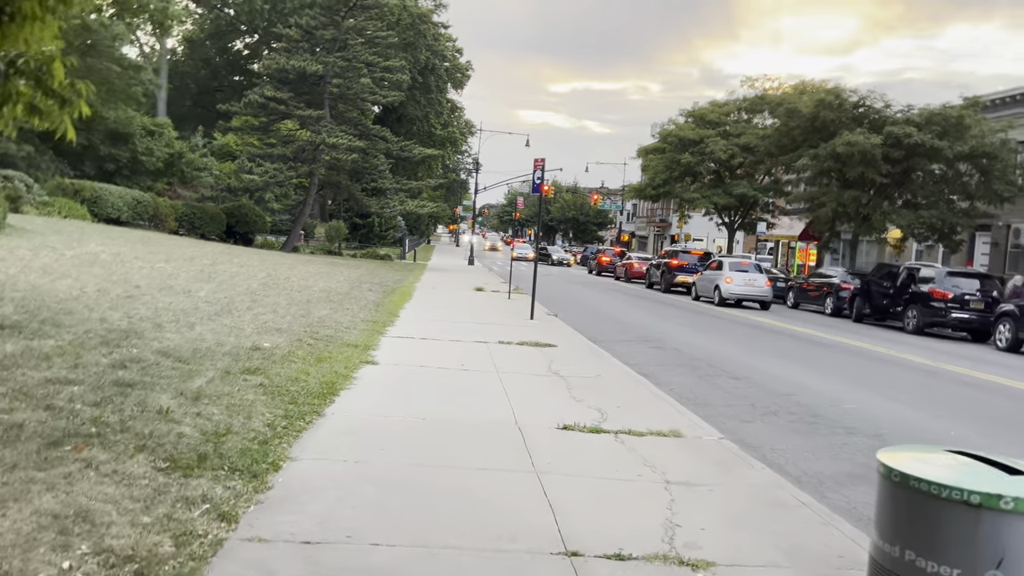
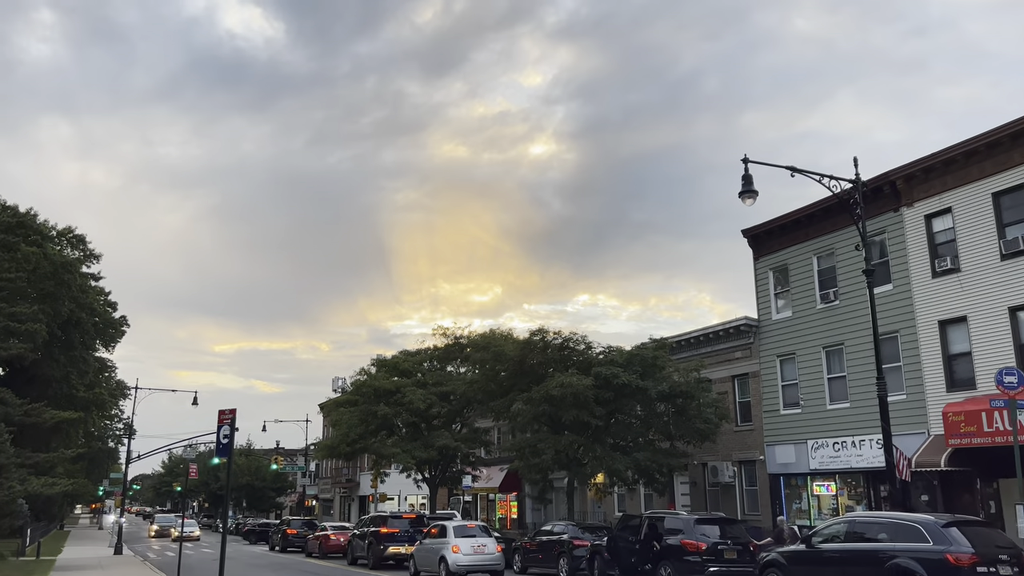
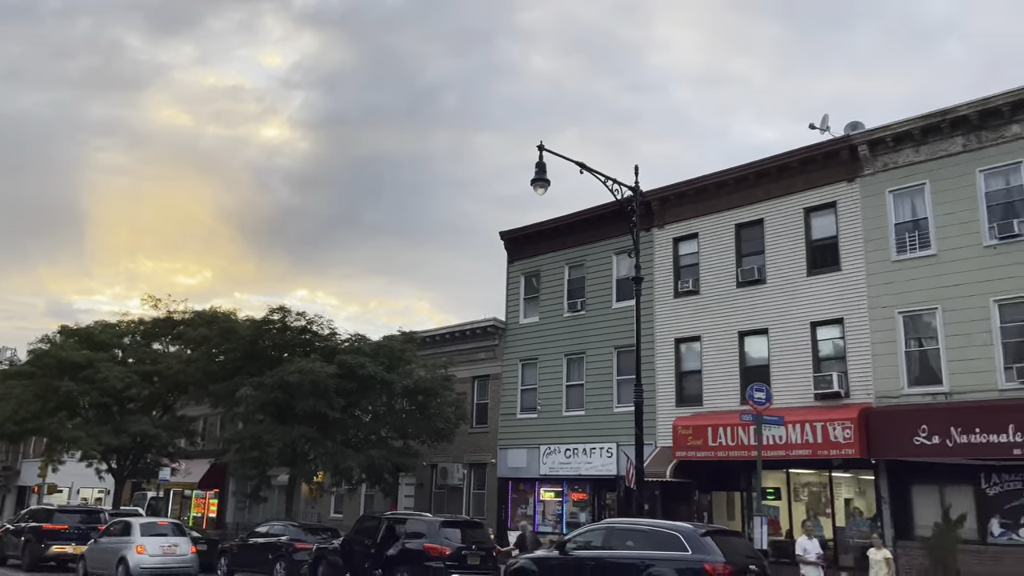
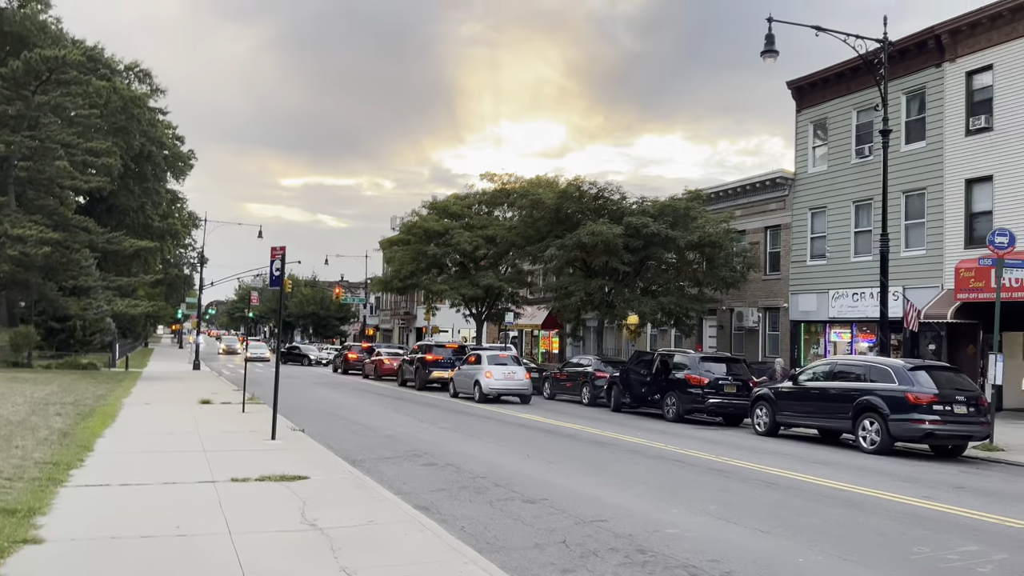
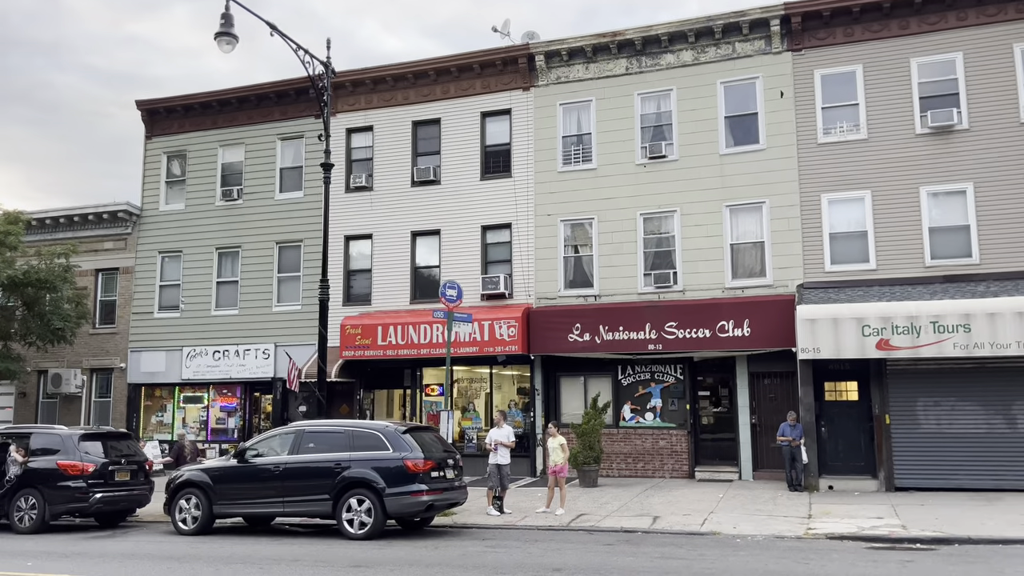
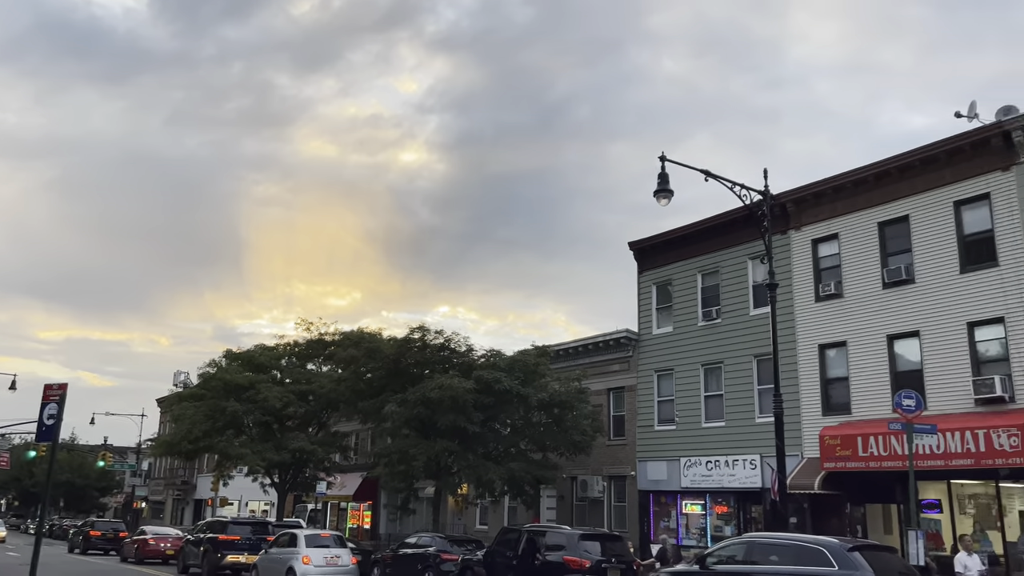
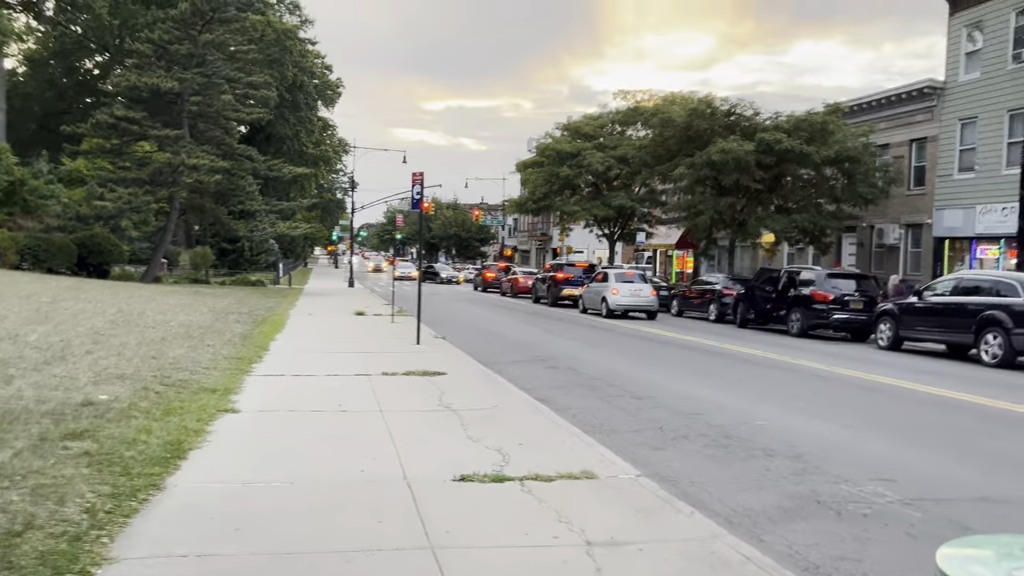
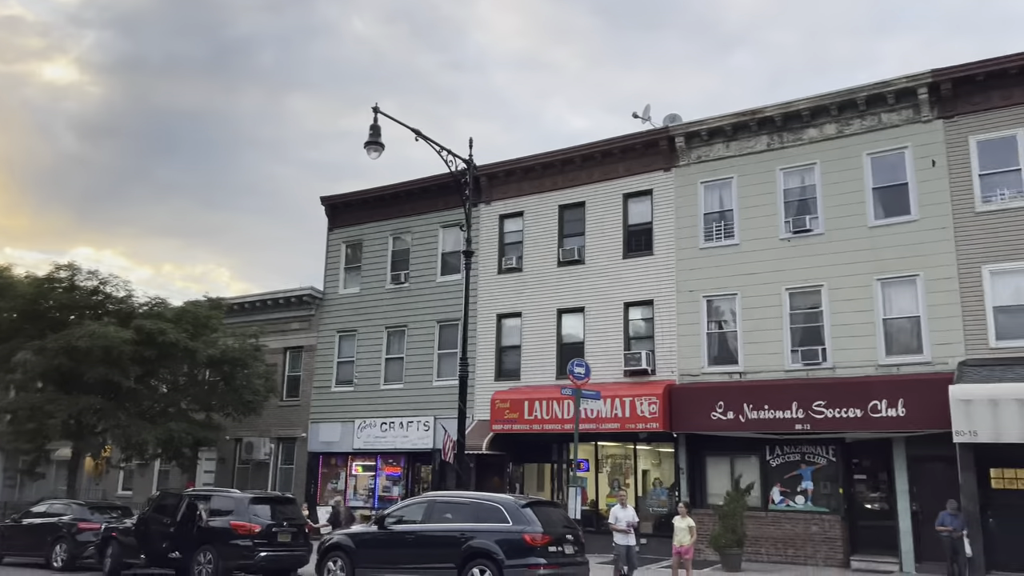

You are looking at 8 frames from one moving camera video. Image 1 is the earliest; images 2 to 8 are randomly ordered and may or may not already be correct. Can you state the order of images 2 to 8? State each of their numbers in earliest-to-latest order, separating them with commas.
7, 4, 2, 6, 3, 8, 5
